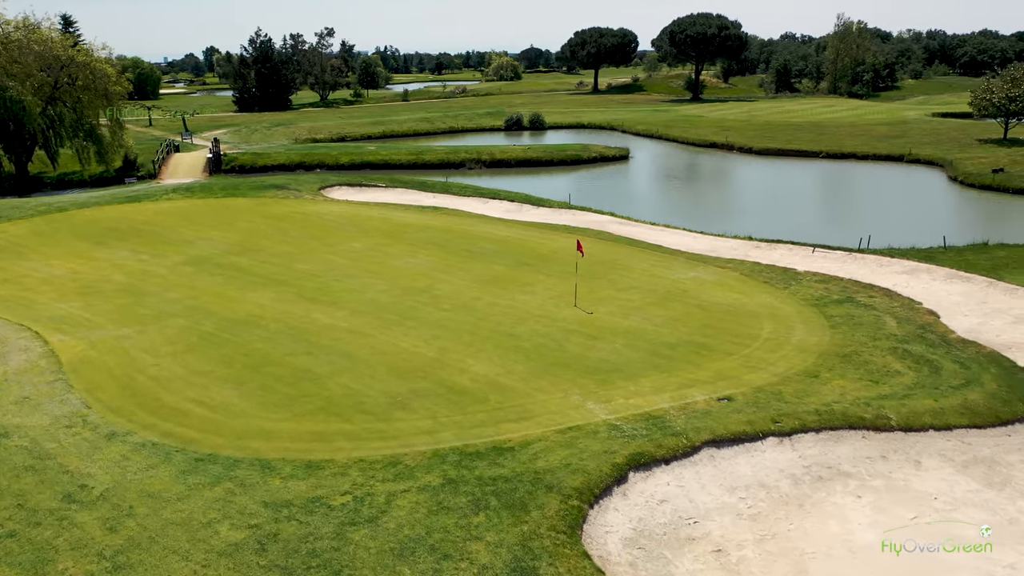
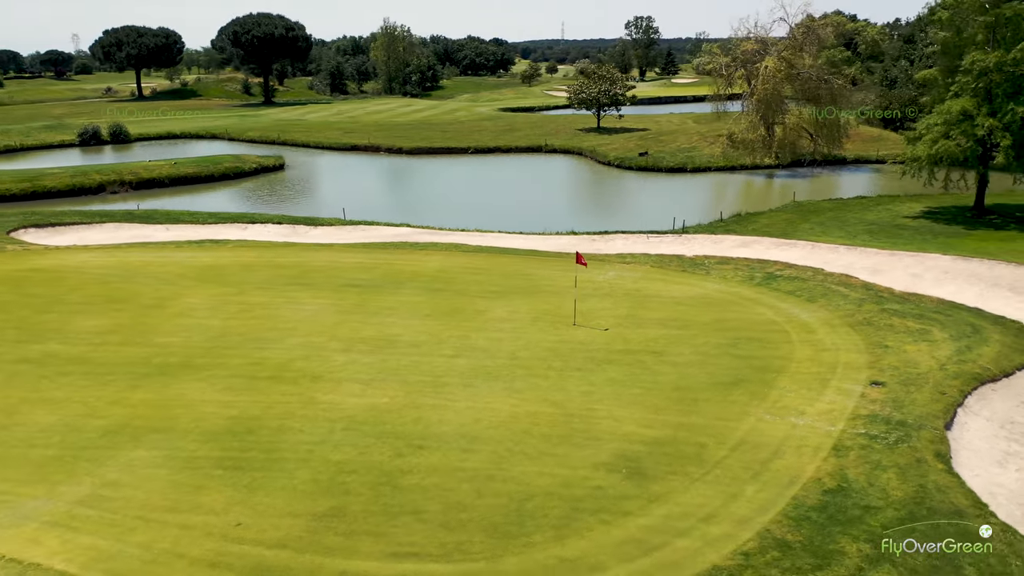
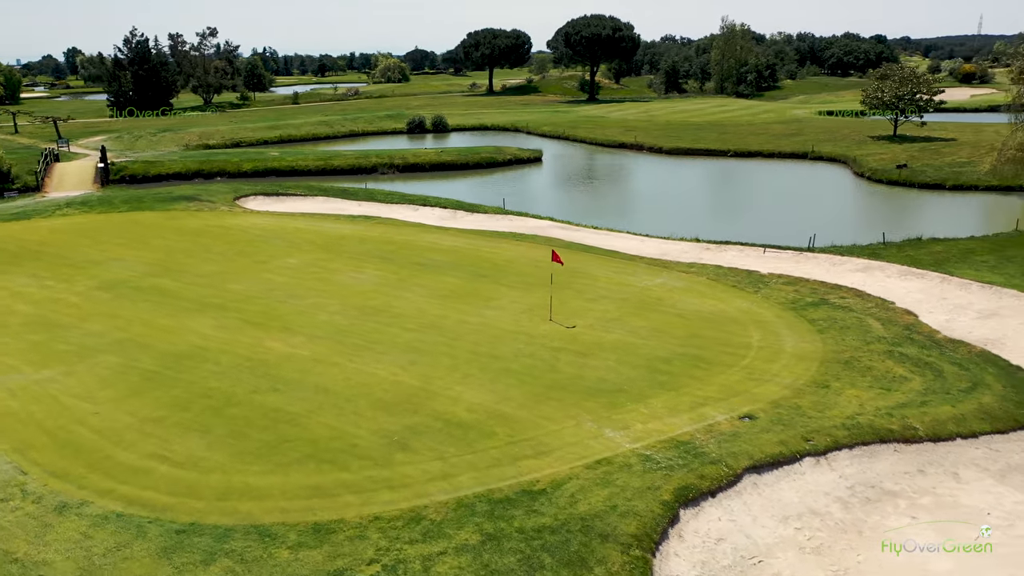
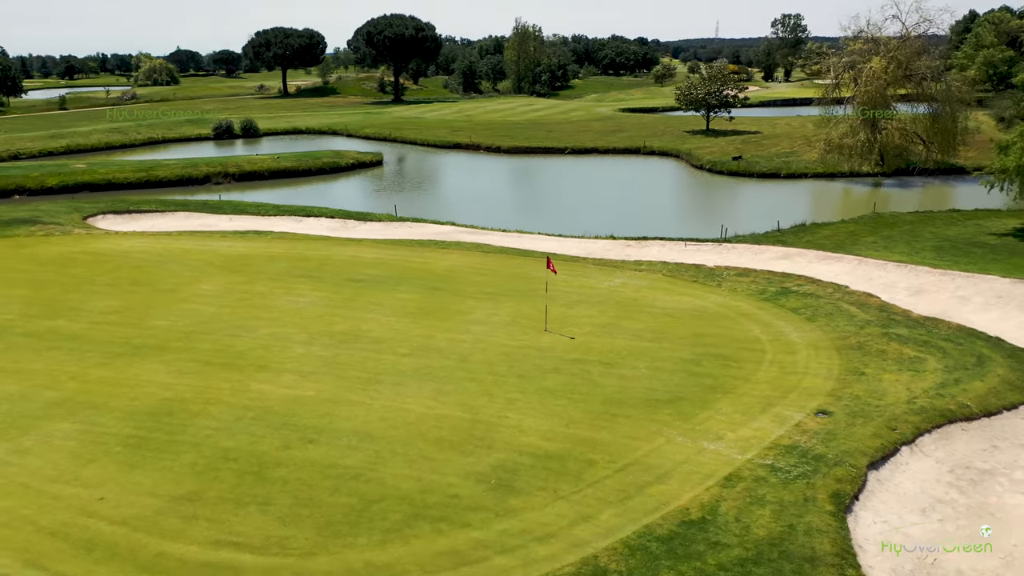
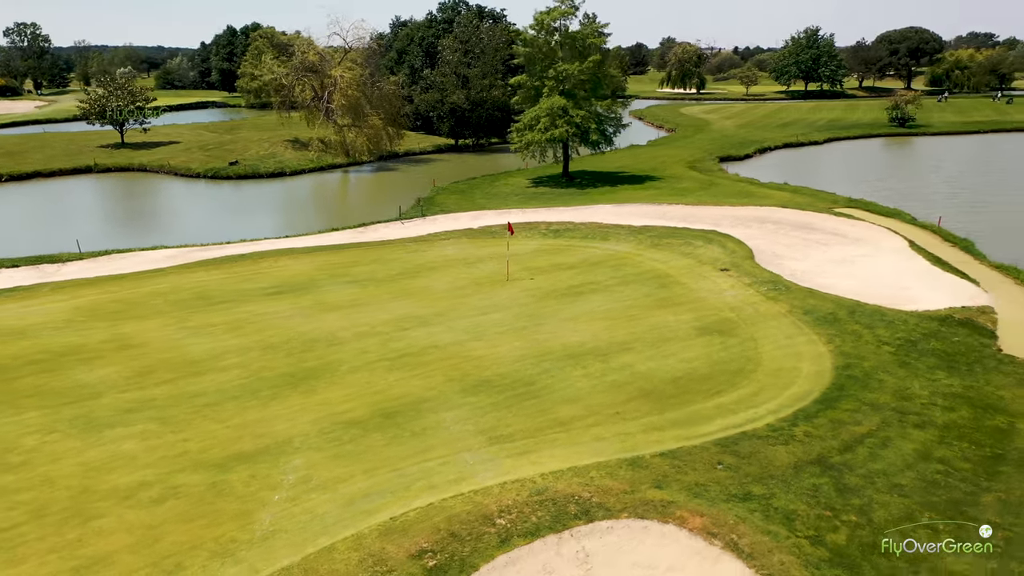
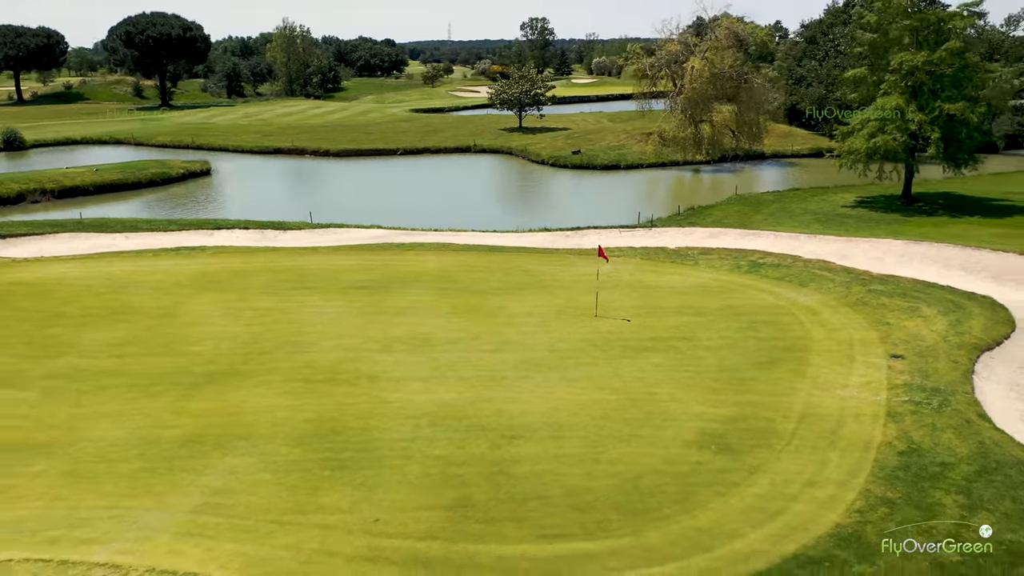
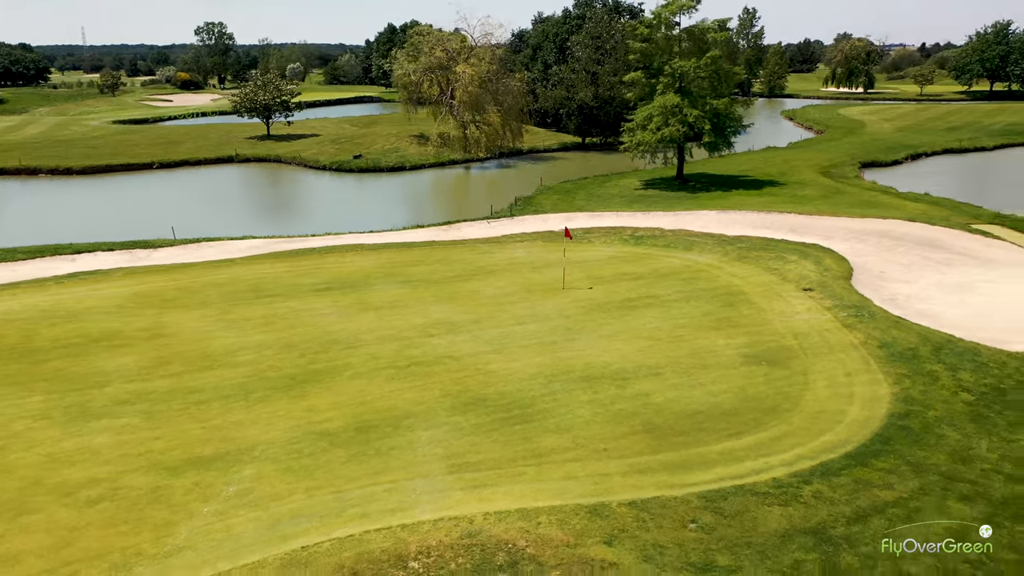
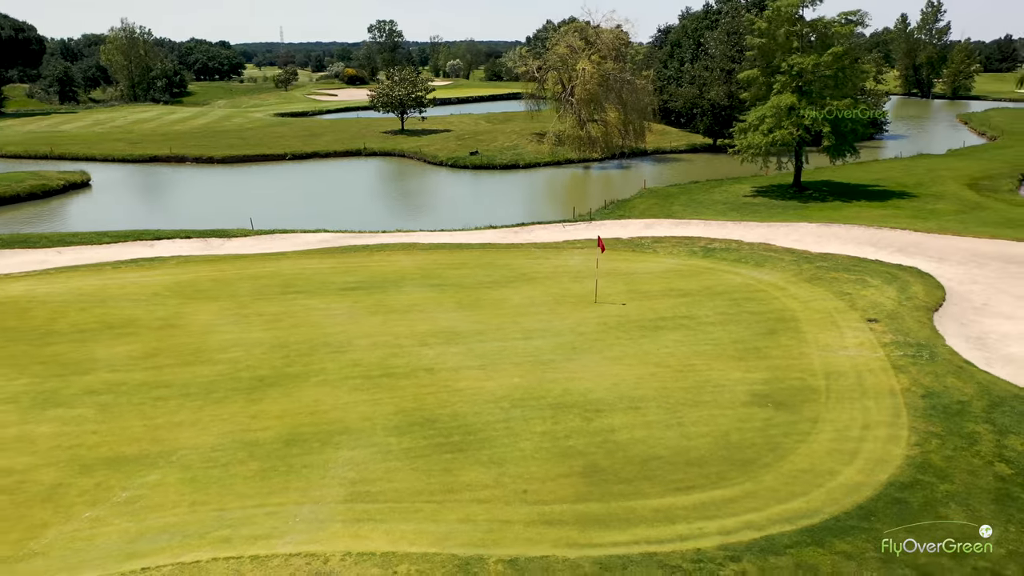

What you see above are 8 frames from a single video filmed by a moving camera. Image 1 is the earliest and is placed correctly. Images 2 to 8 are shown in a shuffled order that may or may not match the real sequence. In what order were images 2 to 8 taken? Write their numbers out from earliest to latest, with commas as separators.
3, 4, 2, 6, 8, 7, 5
